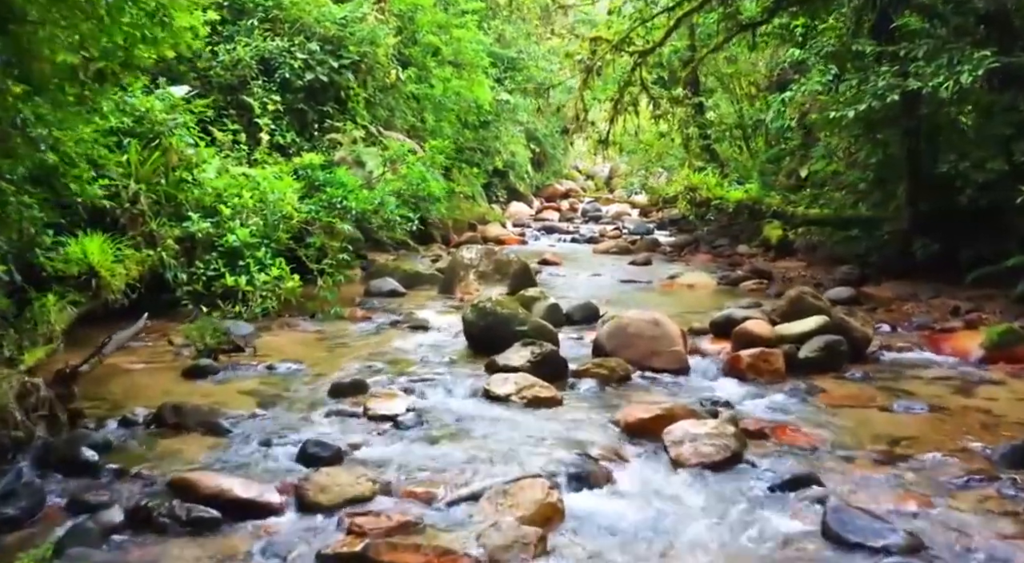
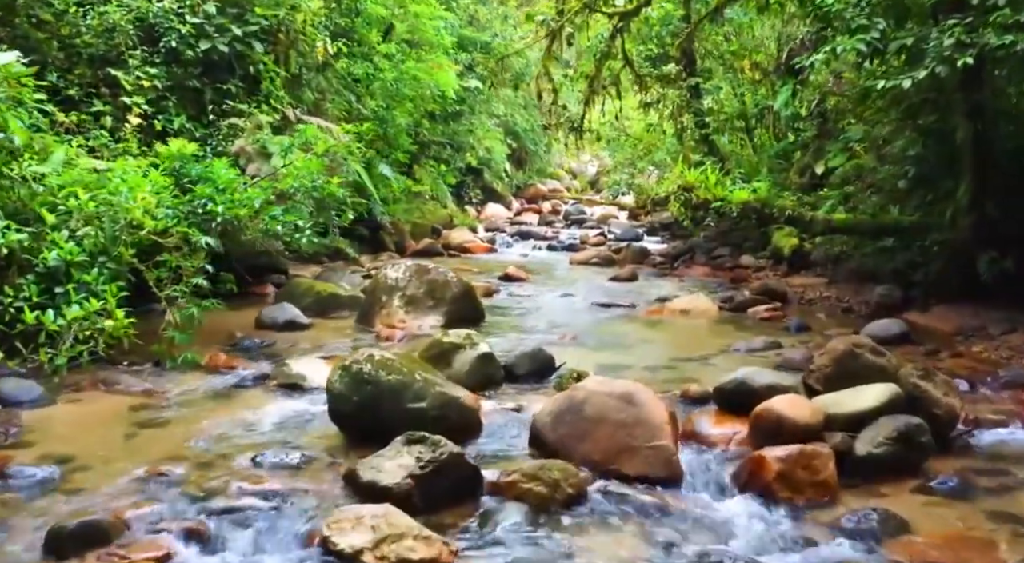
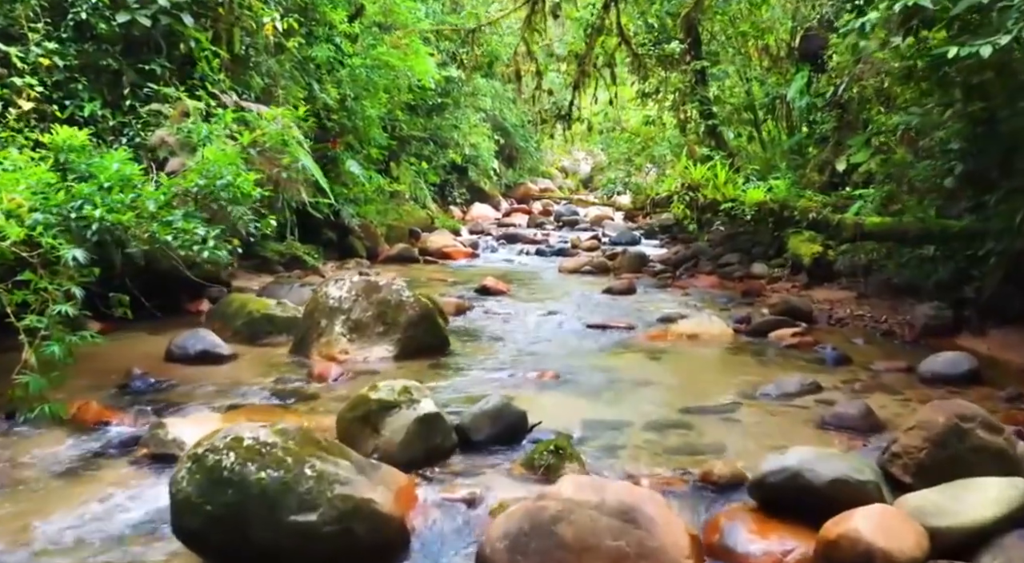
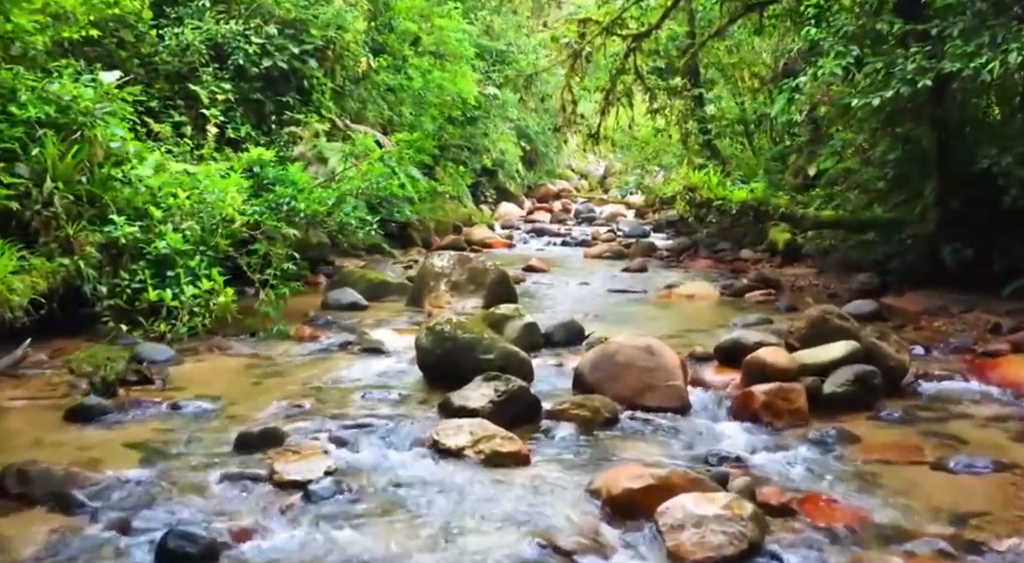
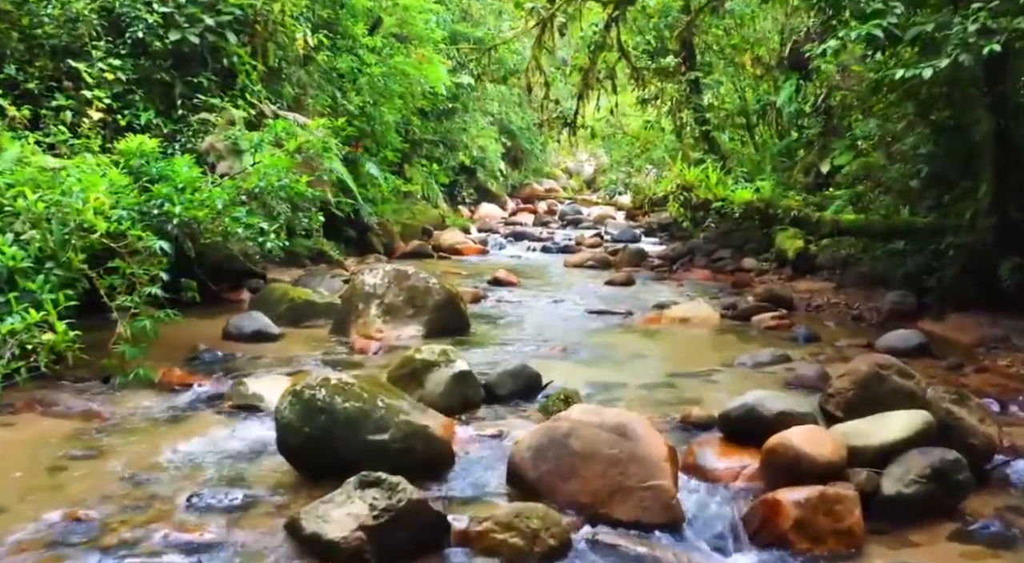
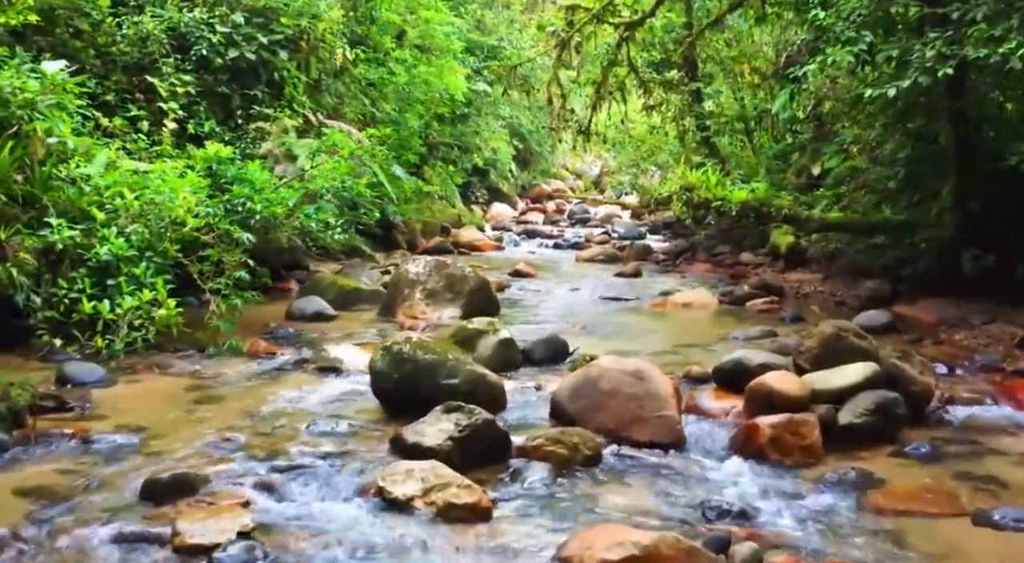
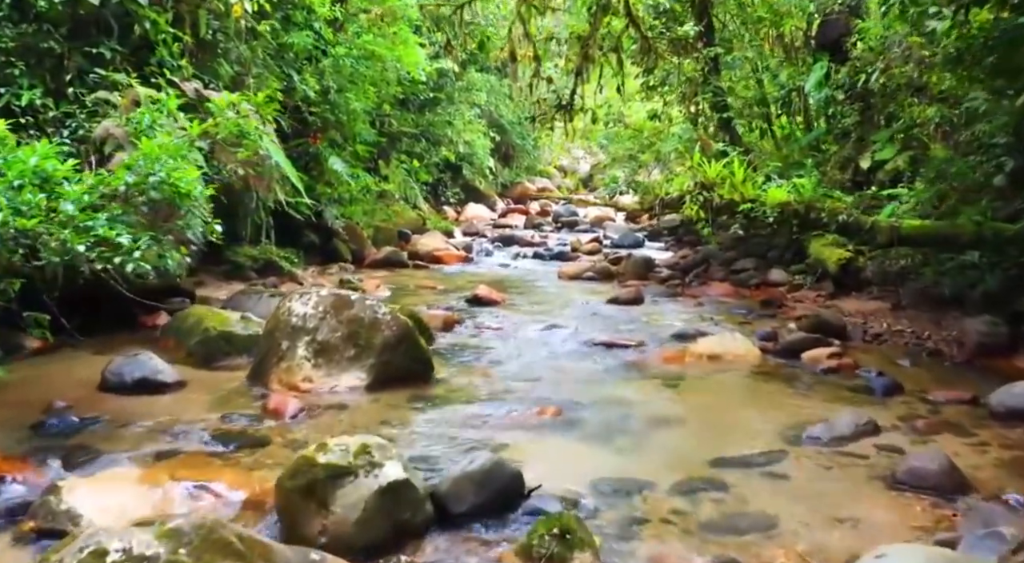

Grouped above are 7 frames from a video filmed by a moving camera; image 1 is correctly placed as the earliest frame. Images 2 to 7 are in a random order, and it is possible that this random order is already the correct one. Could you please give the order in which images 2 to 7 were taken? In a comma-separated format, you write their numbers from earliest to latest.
4, 6, 2, 5, 3, 7
